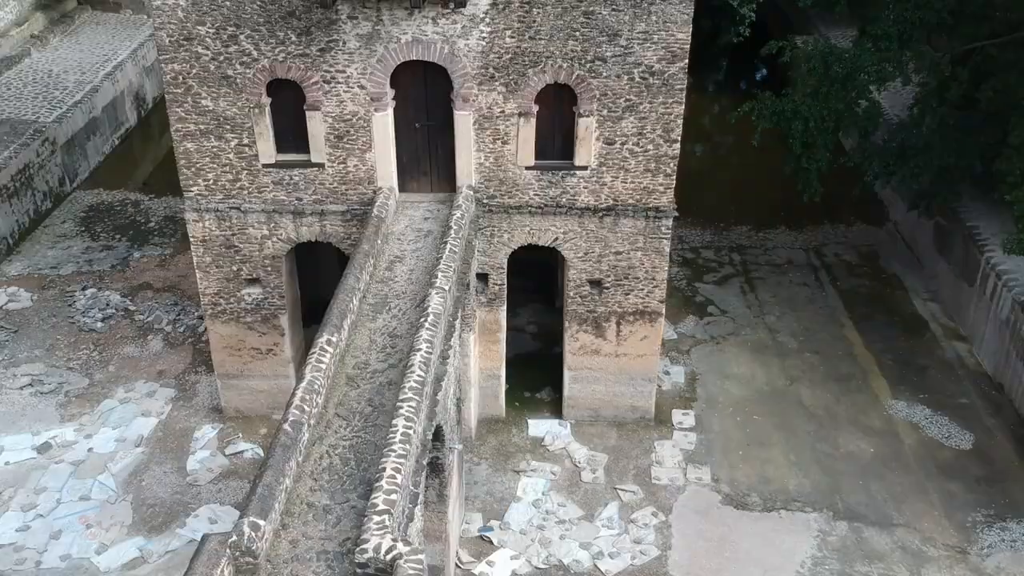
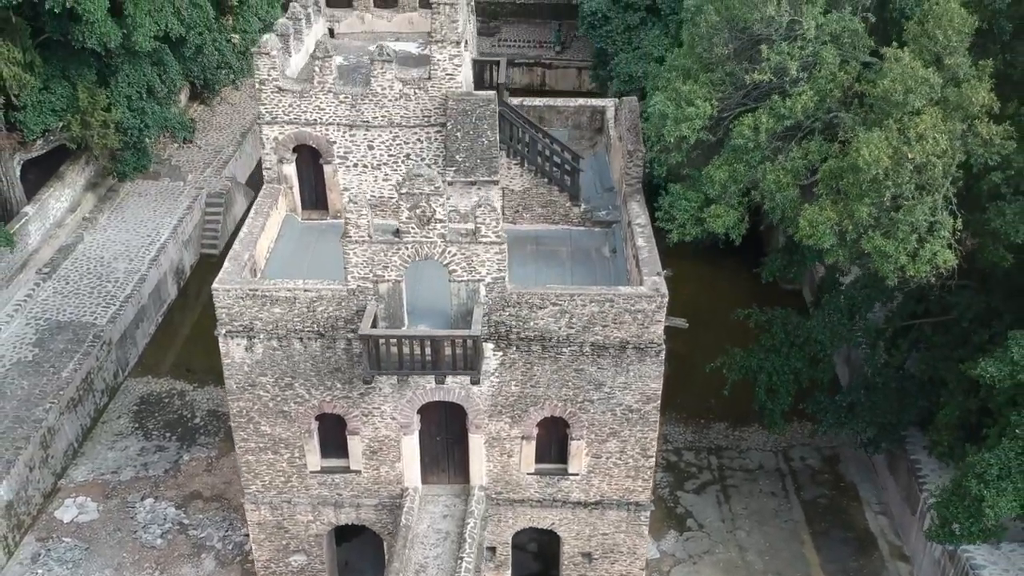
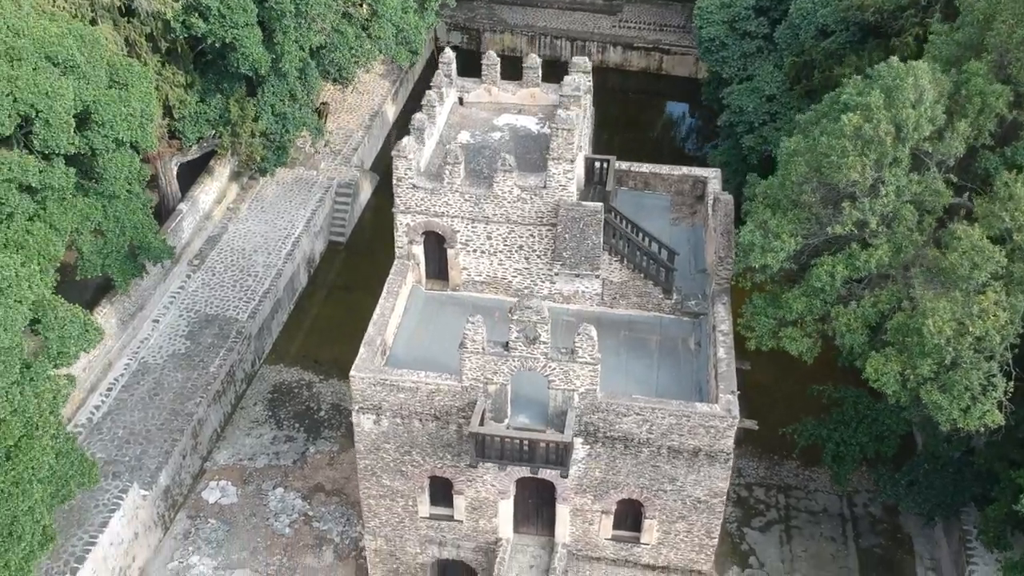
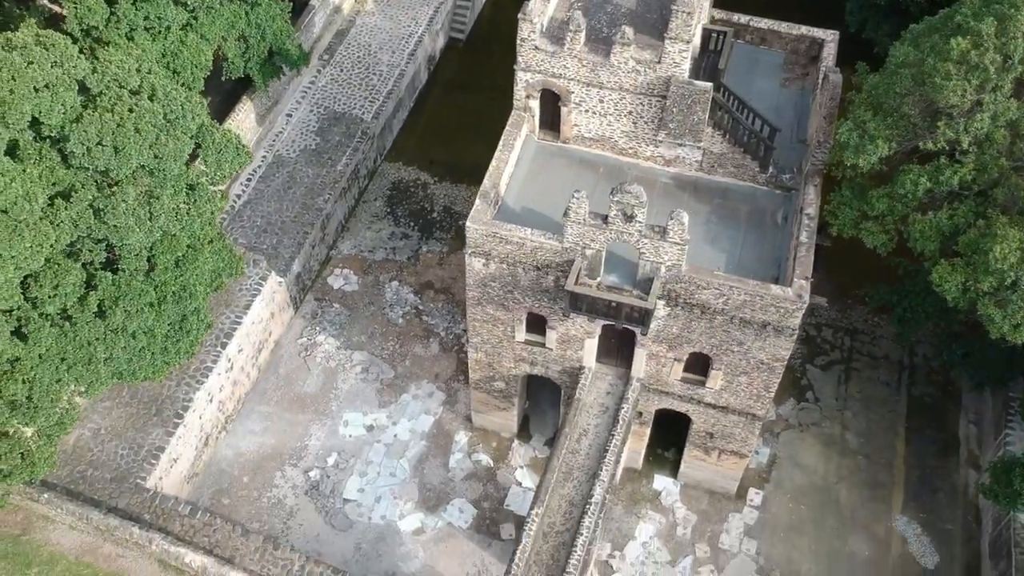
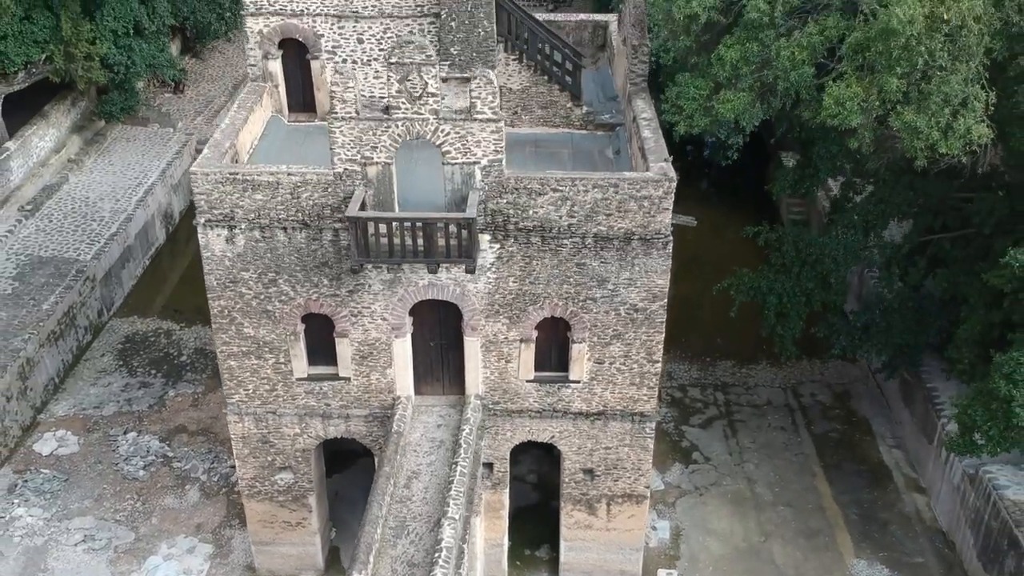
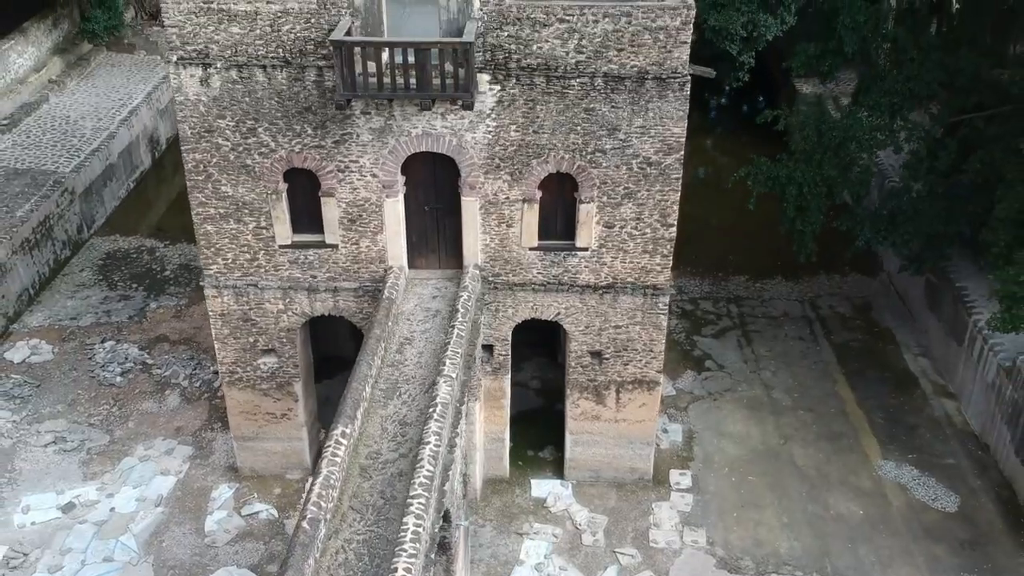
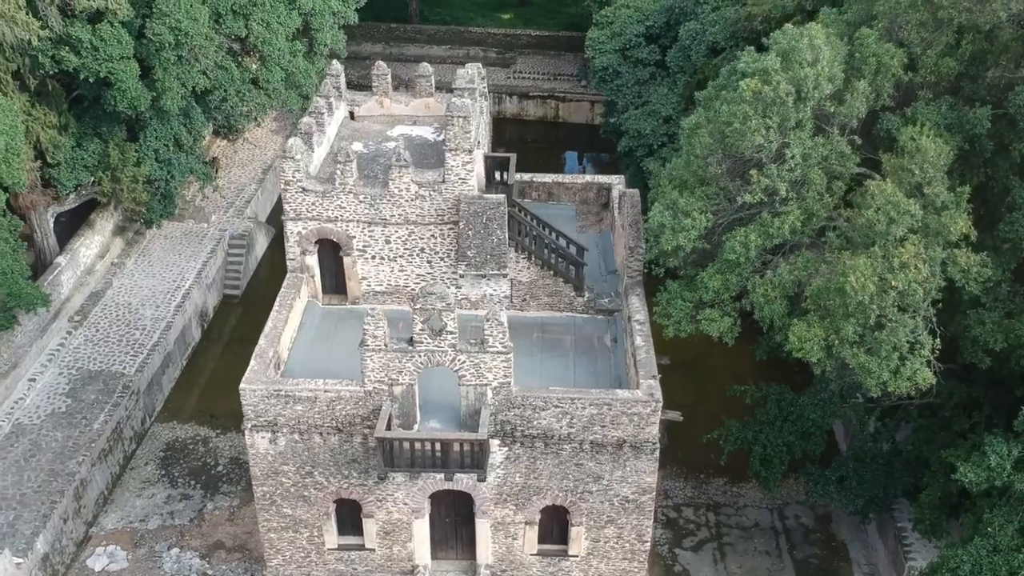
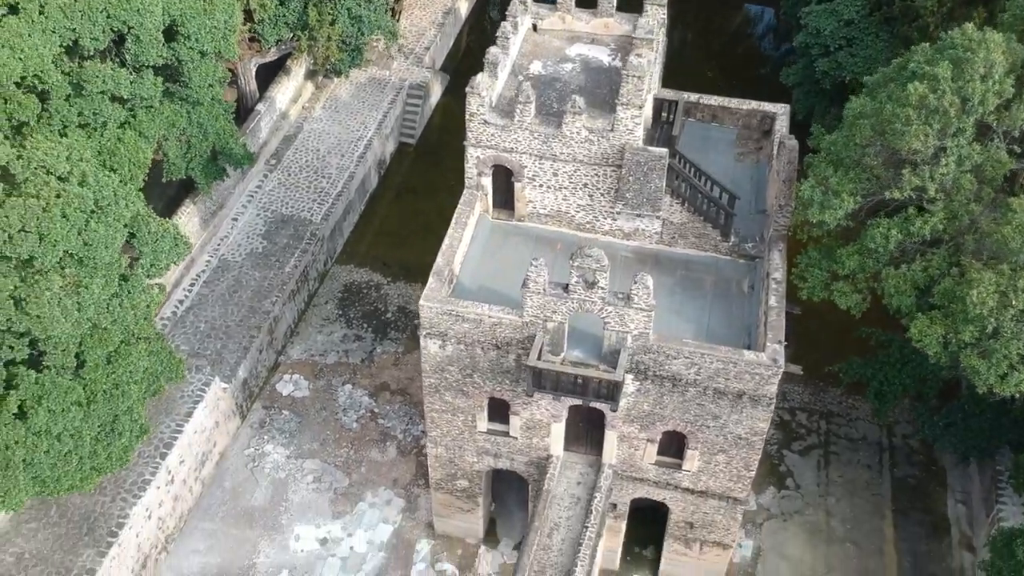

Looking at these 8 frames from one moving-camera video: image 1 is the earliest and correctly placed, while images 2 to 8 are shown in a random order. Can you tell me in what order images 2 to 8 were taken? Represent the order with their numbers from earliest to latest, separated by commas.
6, 5, 2, 7, 3, 8, 4
